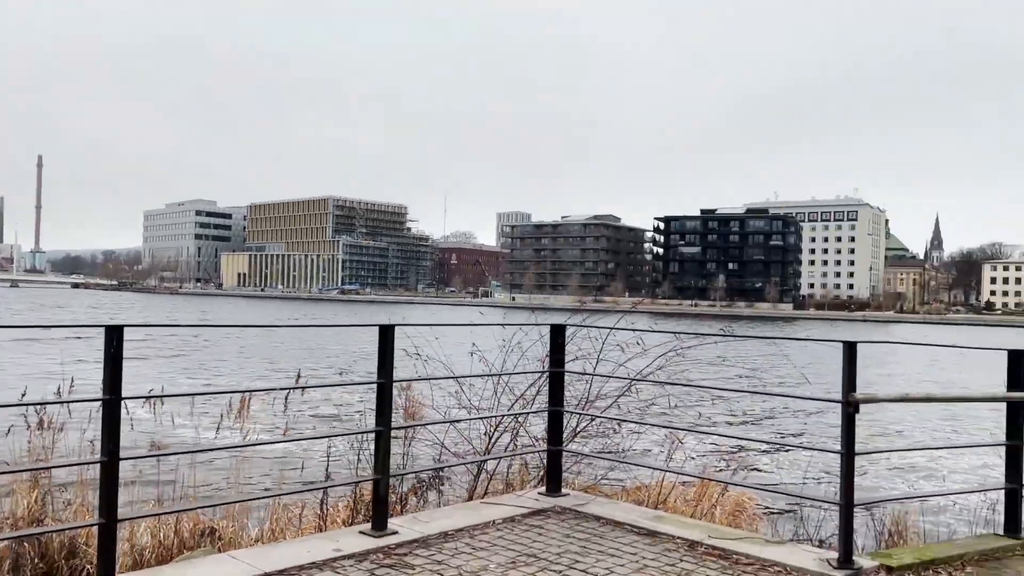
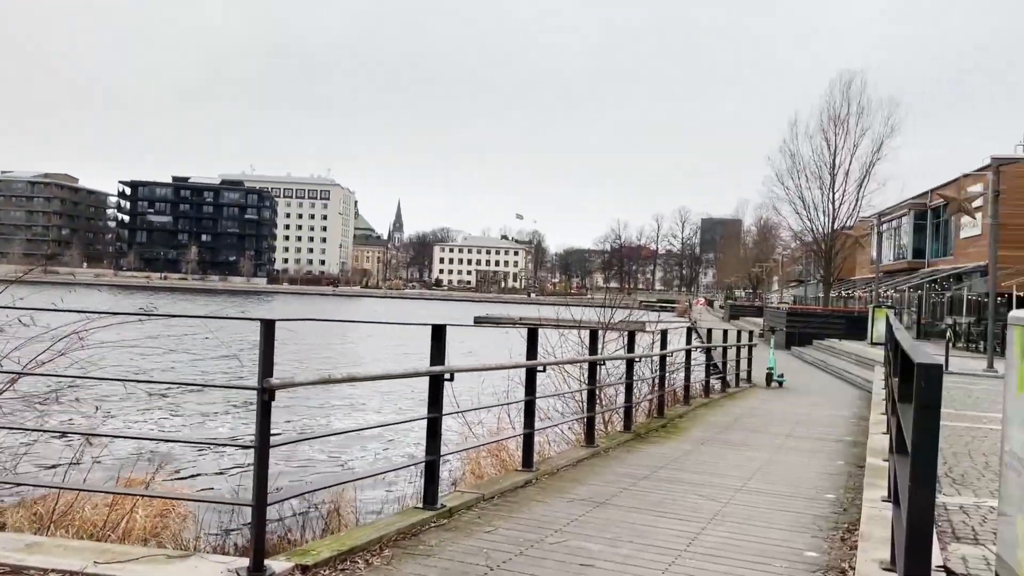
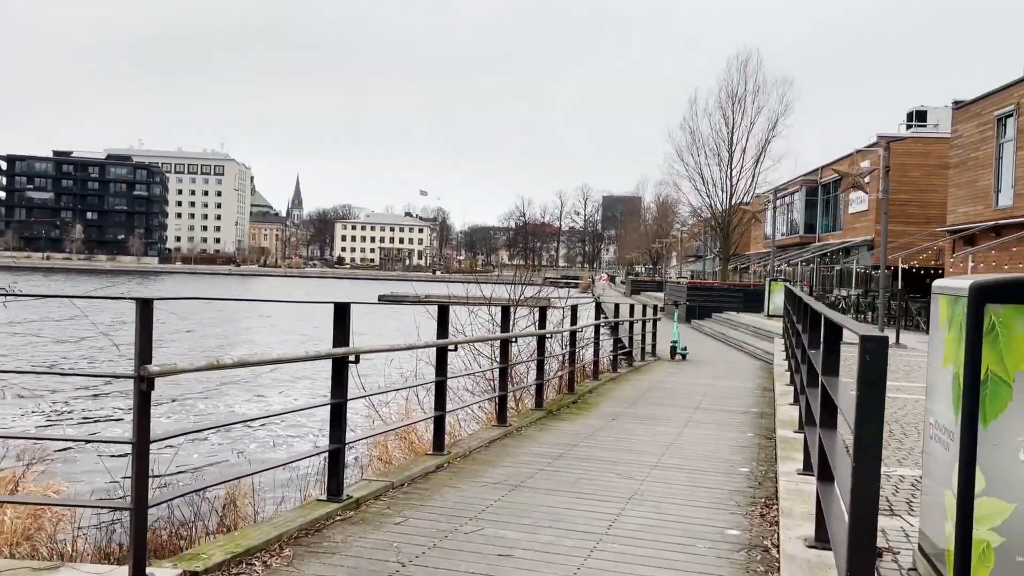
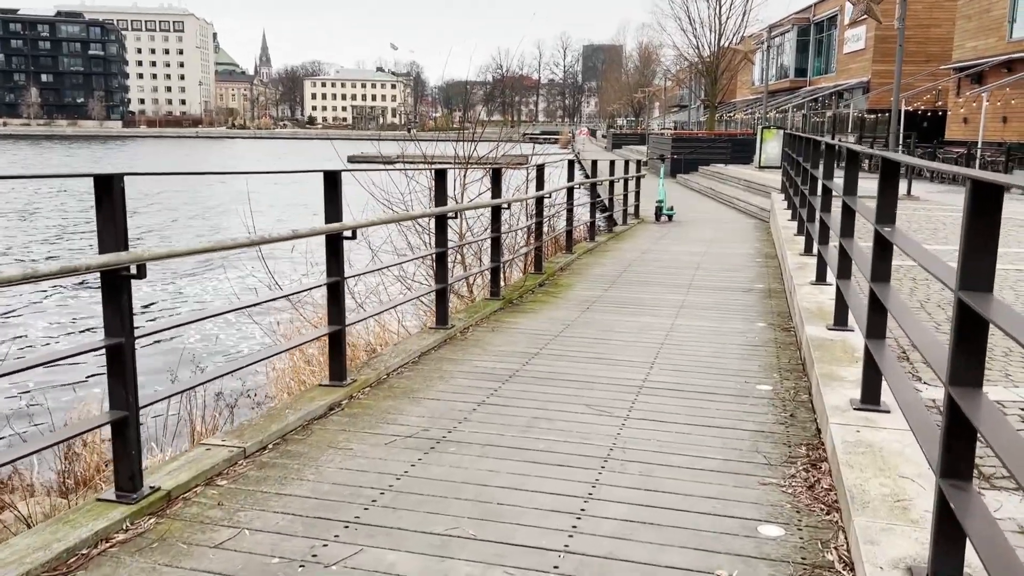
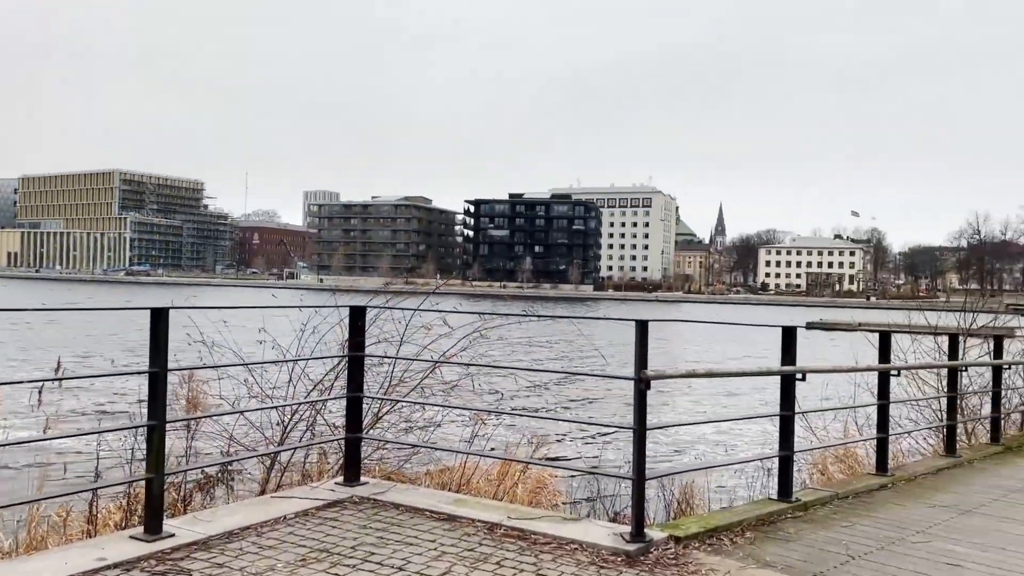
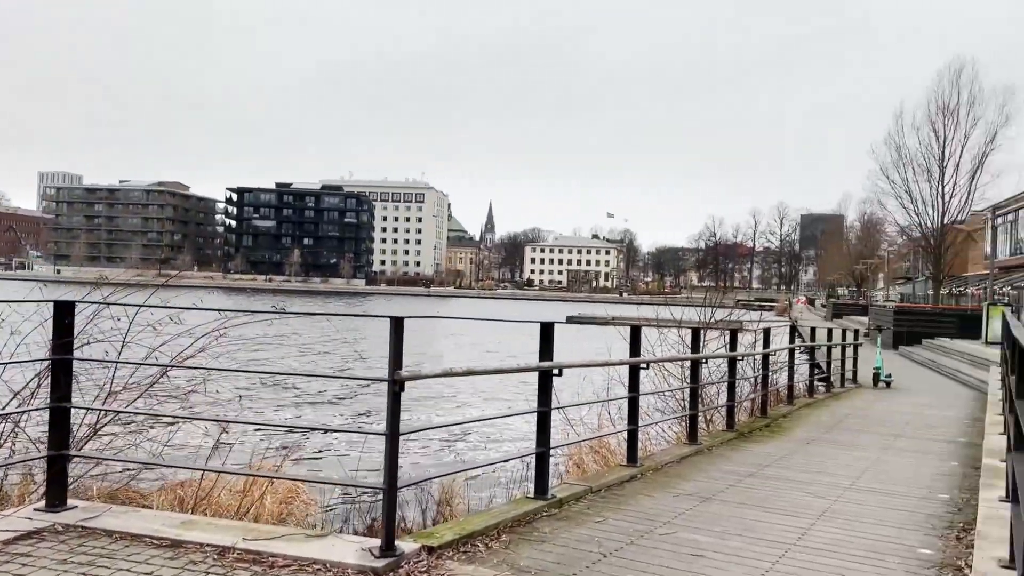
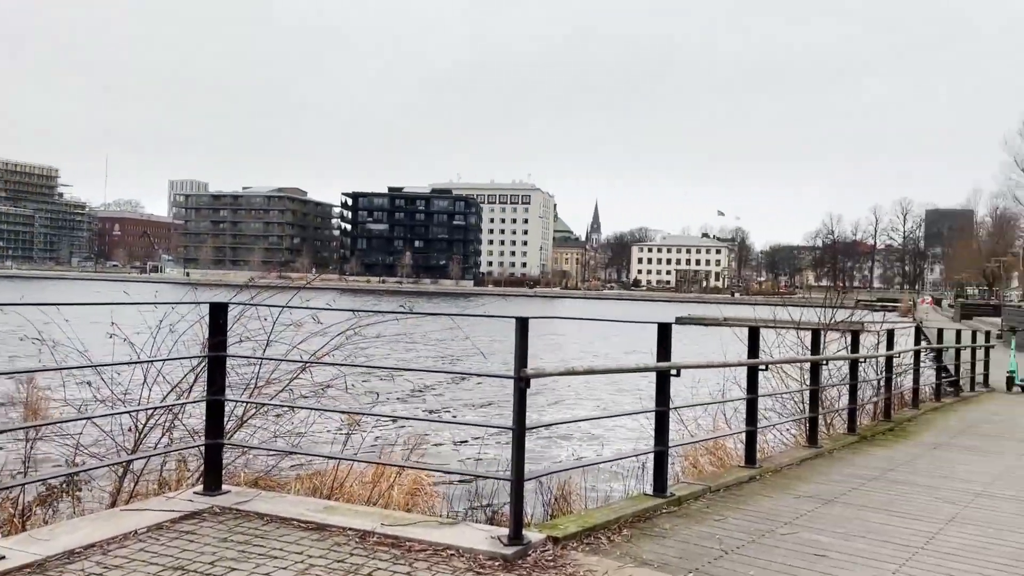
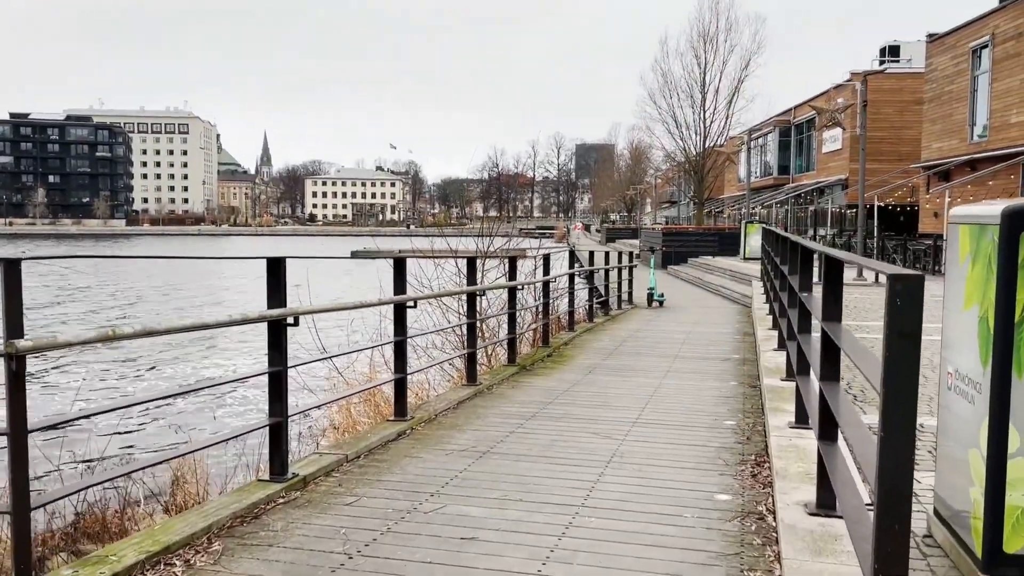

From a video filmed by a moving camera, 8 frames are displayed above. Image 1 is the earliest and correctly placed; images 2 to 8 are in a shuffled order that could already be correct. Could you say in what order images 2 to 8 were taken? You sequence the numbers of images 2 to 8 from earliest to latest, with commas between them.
5, 7, 6, 2, 3, 8, 4
